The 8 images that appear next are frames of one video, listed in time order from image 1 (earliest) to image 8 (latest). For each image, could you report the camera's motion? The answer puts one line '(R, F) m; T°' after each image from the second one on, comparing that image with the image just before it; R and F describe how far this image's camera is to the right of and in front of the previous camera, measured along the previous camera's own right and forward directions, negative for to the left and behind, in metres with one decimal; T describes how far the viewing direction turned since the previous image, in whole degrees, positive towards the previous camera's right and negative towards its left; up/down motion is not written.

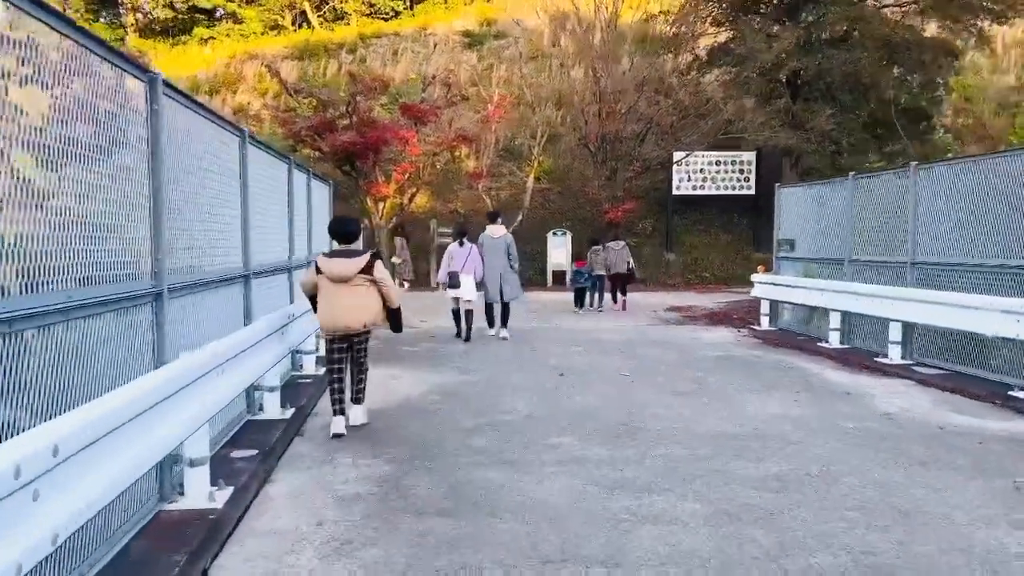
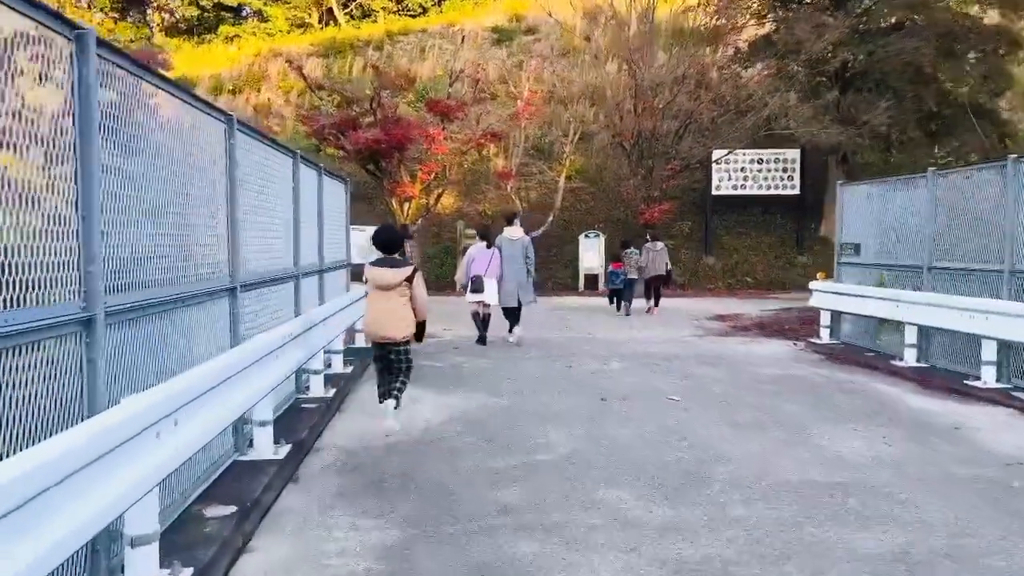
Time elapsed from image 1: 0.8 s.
(-0.1, +1.1) m; -2°
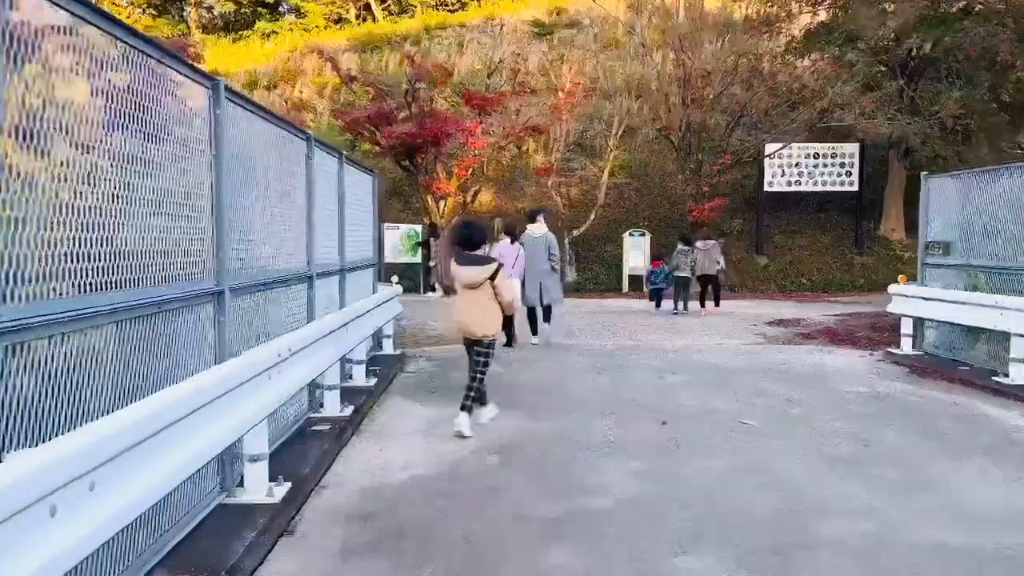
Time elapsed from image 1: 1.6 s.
(-0.1, +1.0) m; -3°
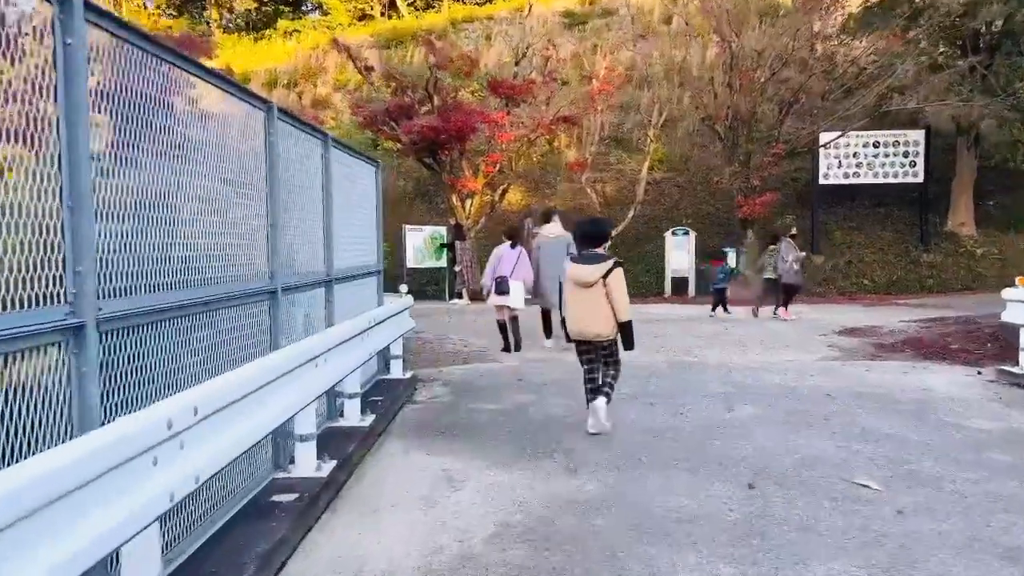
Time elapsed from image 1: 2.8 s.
(0.0, +1.6) m; -2°
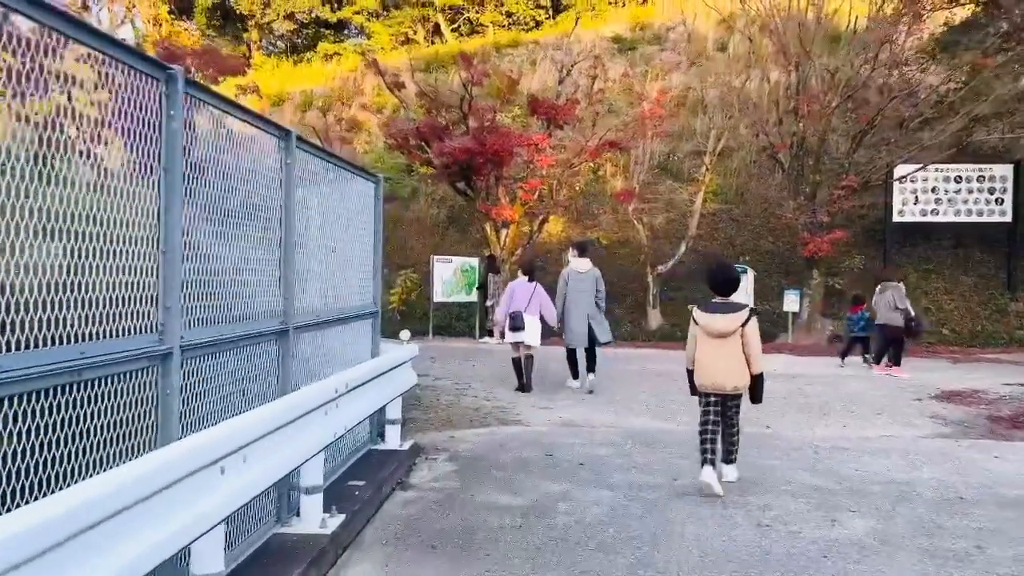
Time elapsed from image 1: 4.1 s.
(+0.1, +1.7) m; -3°
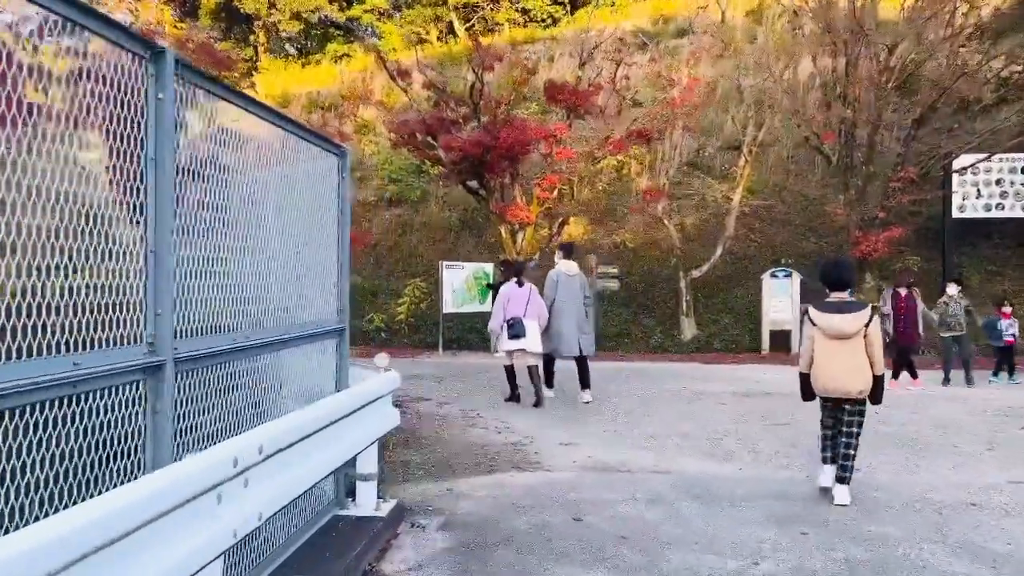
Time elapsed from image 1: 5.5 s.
(0.0, +1.7) m; -1°
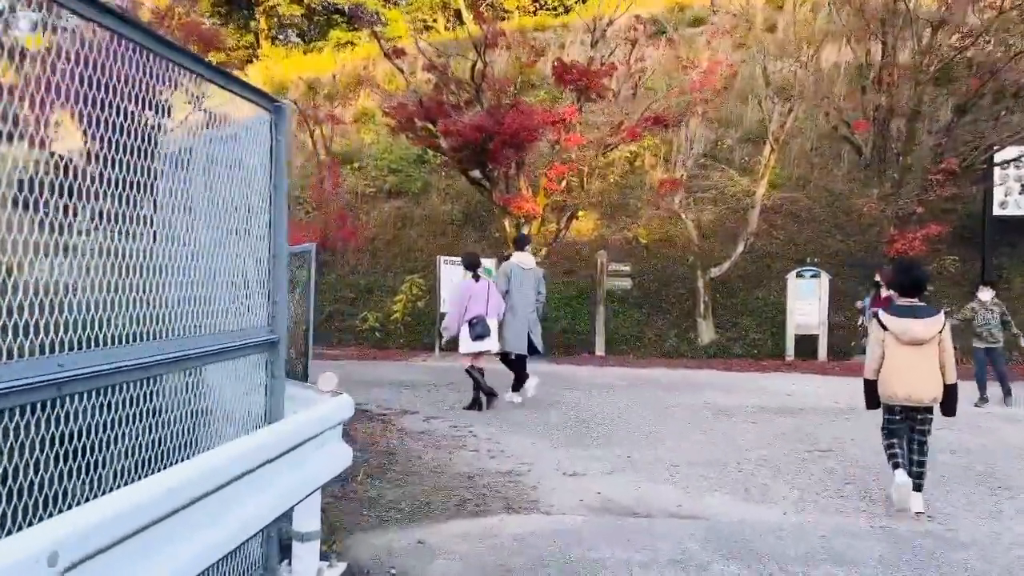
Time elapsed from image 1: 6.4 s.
(+0.1, +1.2) m; -1°
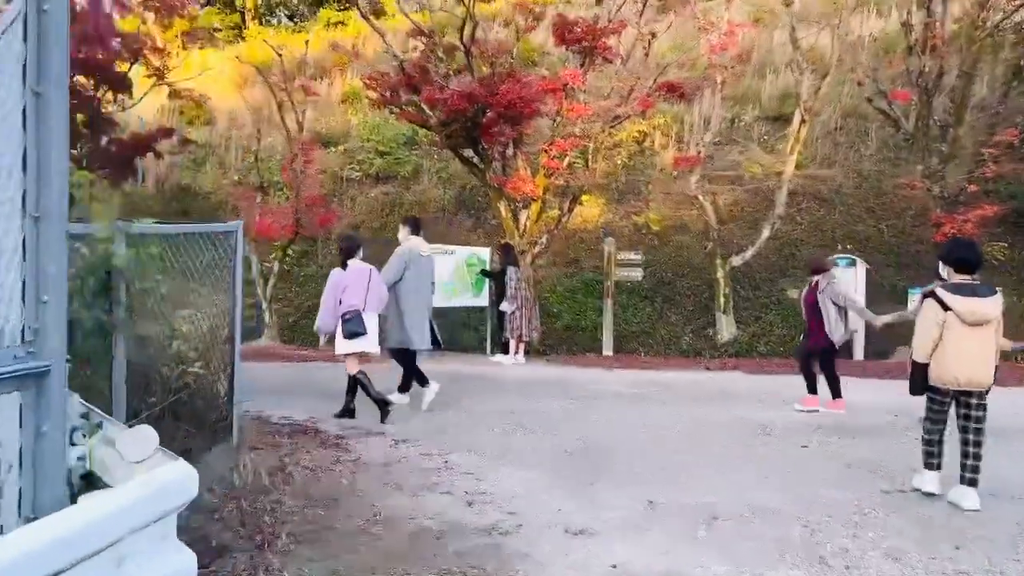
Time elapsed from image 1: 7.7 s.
(+0.1, +1.6) m; 0°
